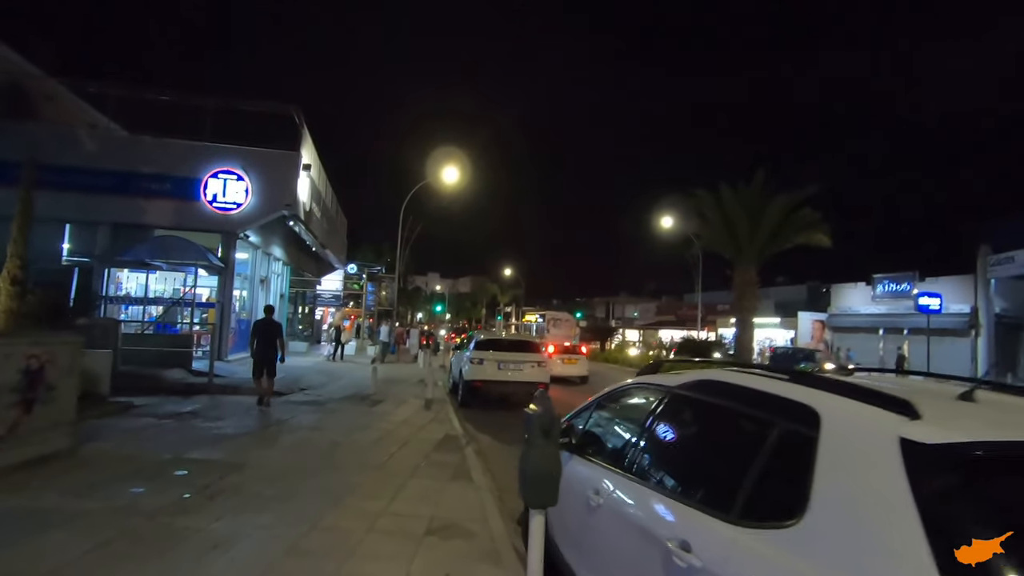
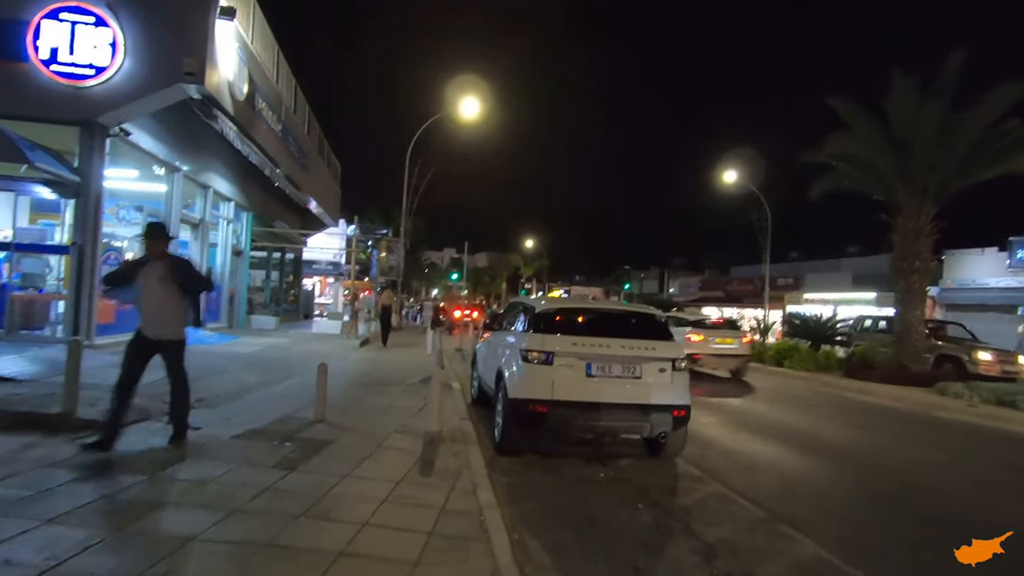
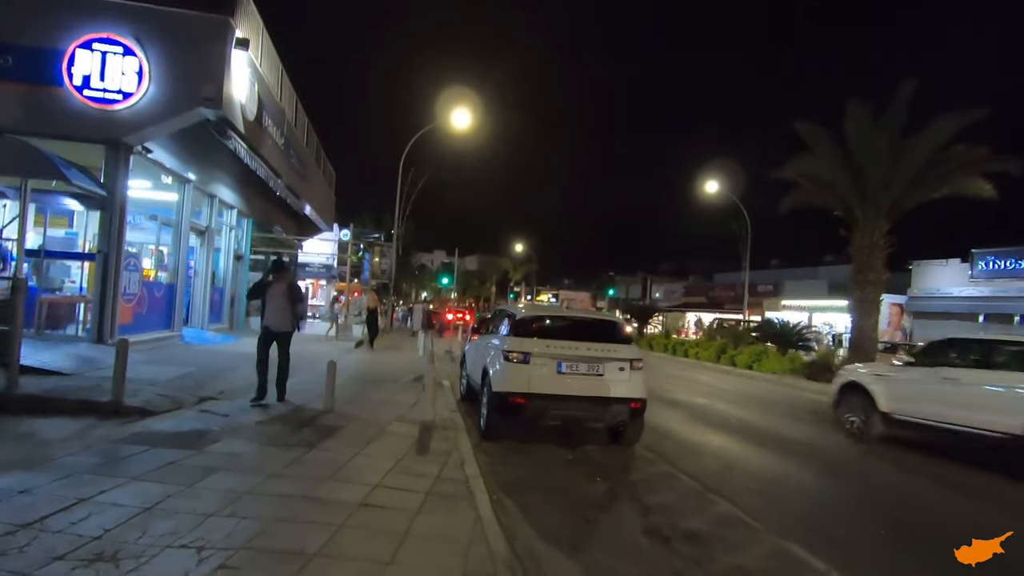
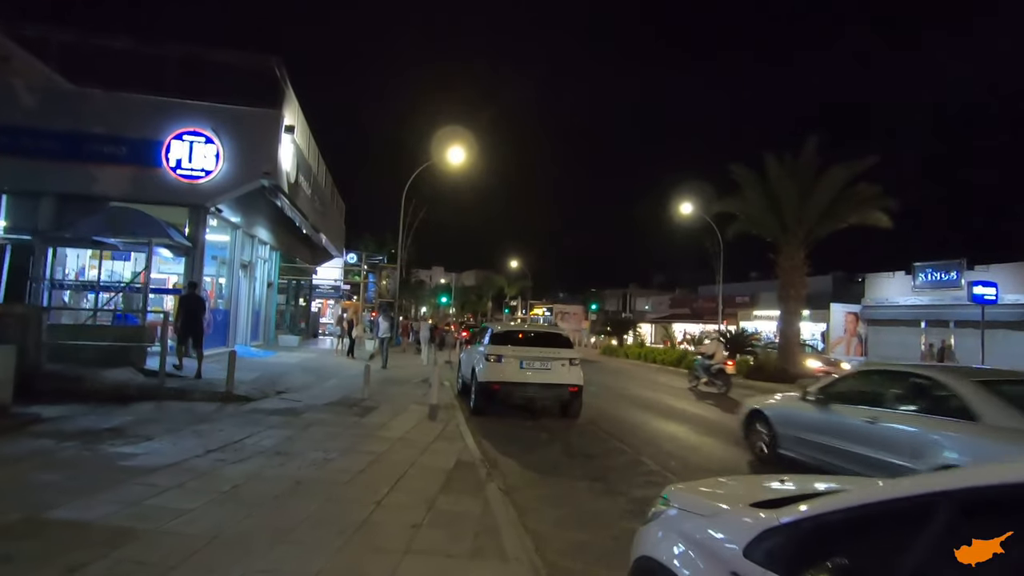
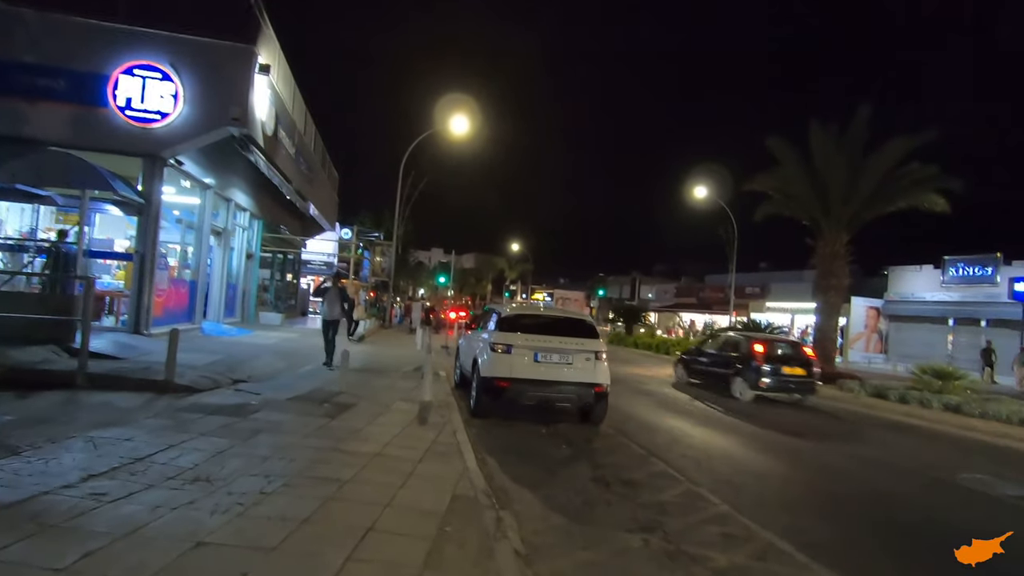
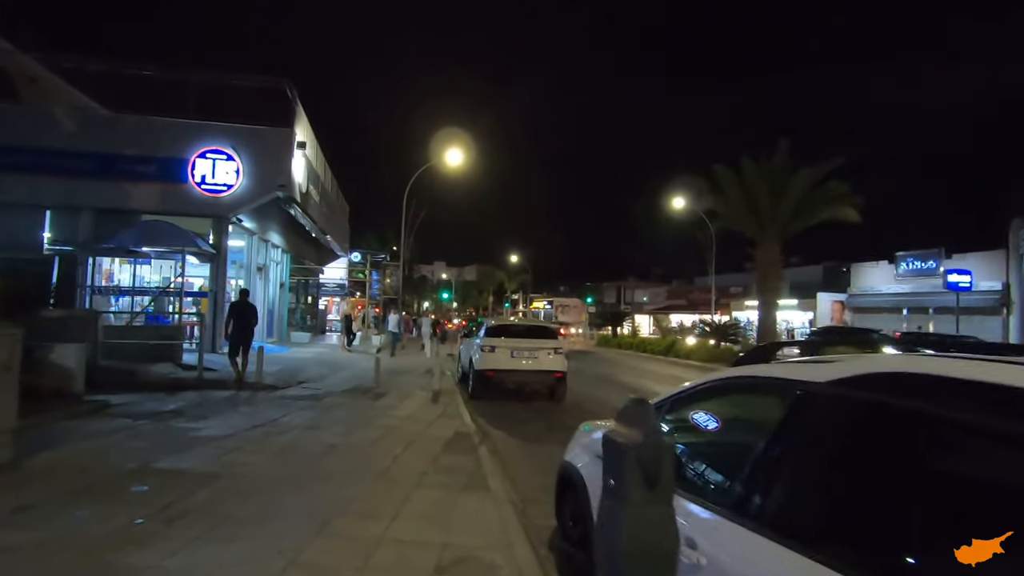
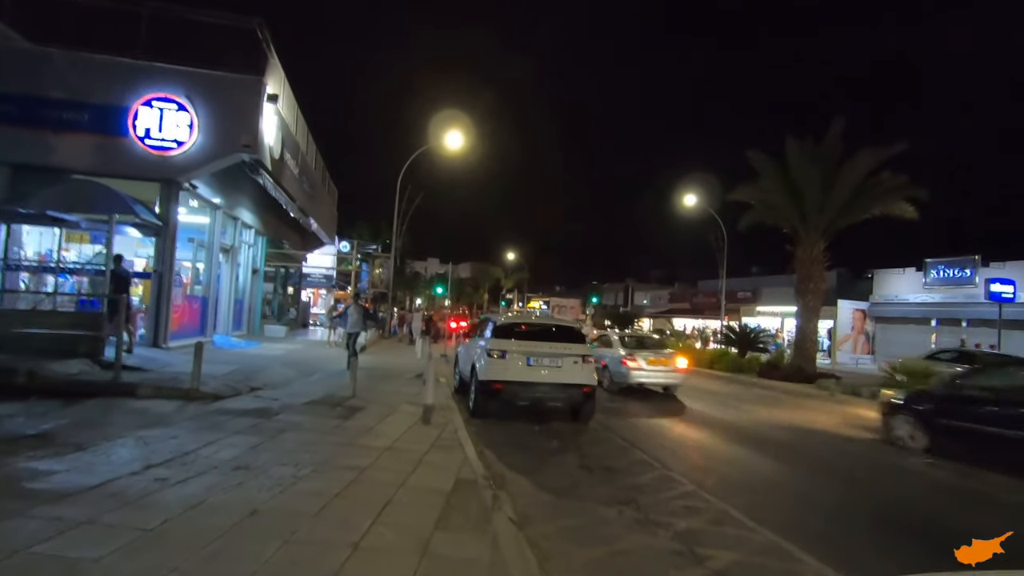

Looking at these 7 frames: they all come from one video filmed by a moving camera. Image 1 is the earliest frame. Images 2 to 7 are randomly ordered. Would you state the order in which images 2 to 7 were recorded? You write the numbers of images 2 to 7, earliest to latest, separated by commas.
6, 4, 7, 5, 3, 2
